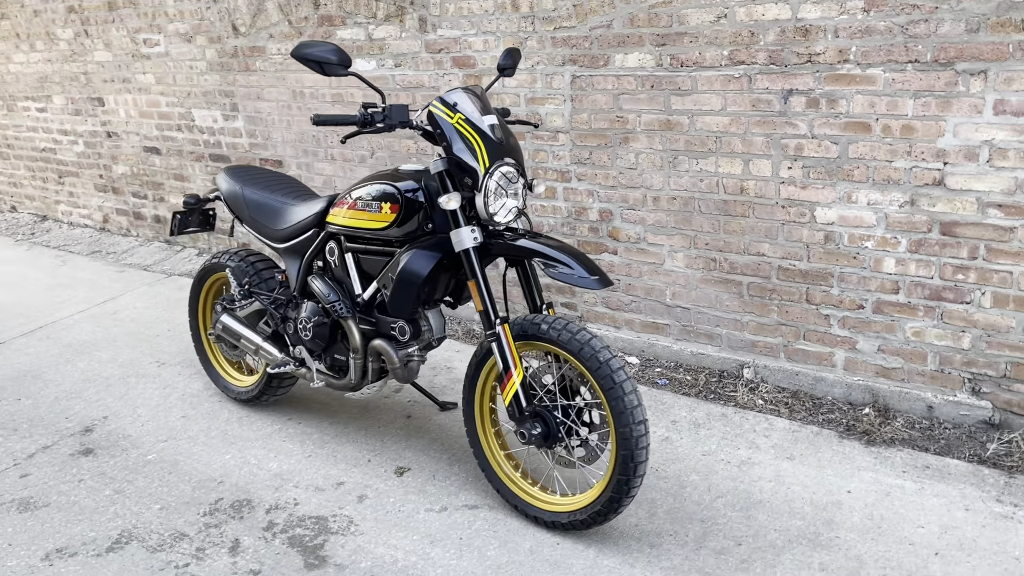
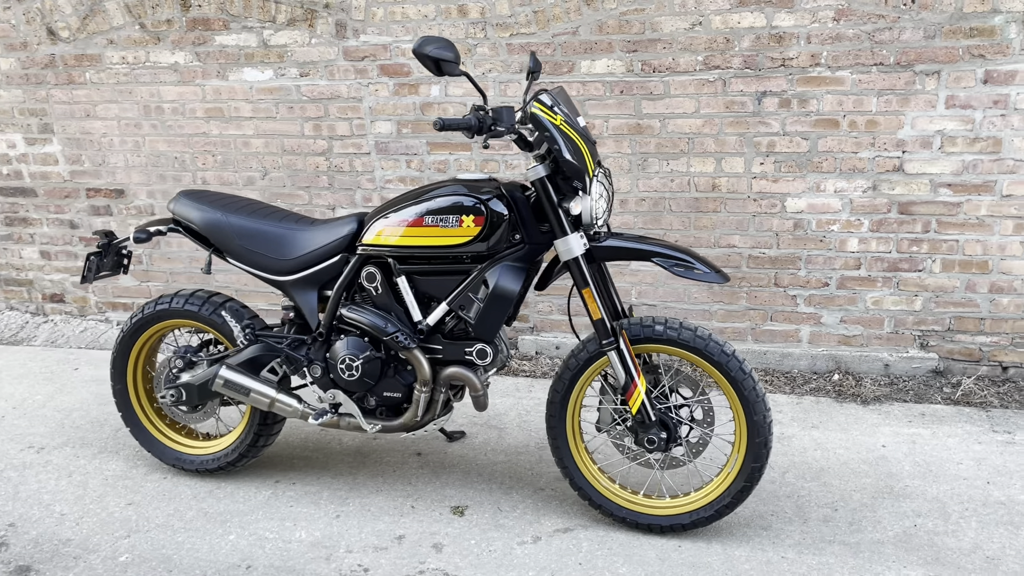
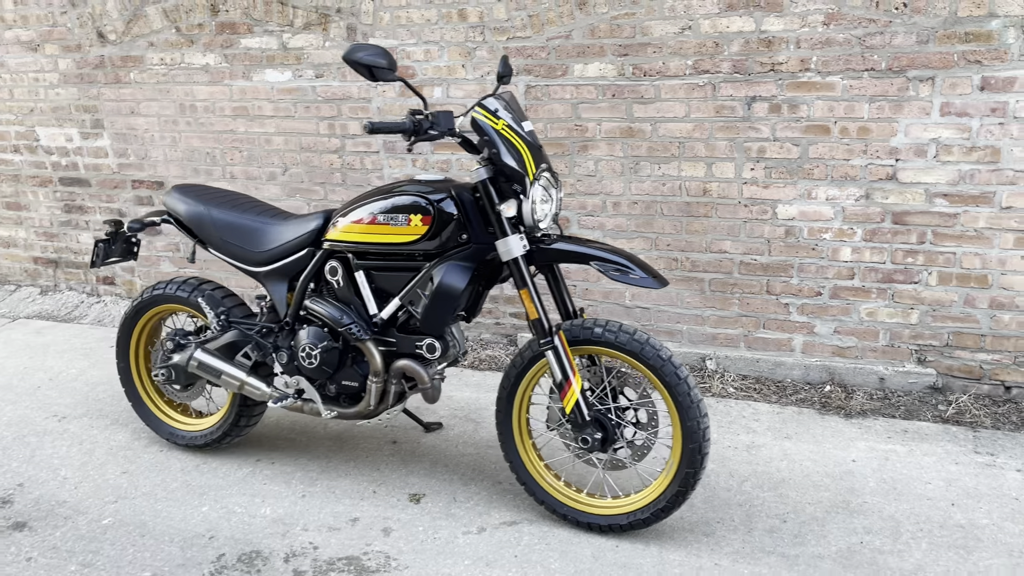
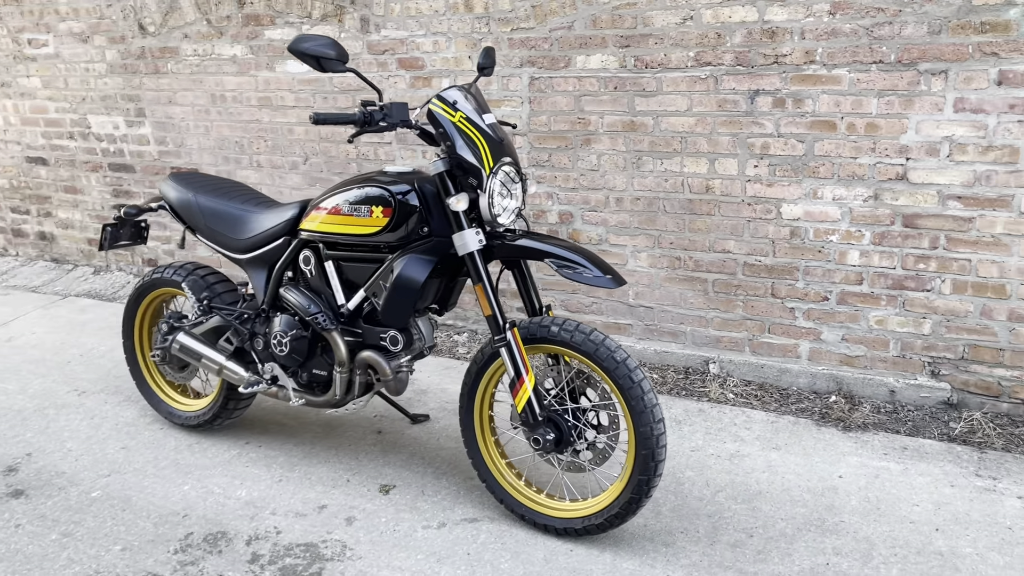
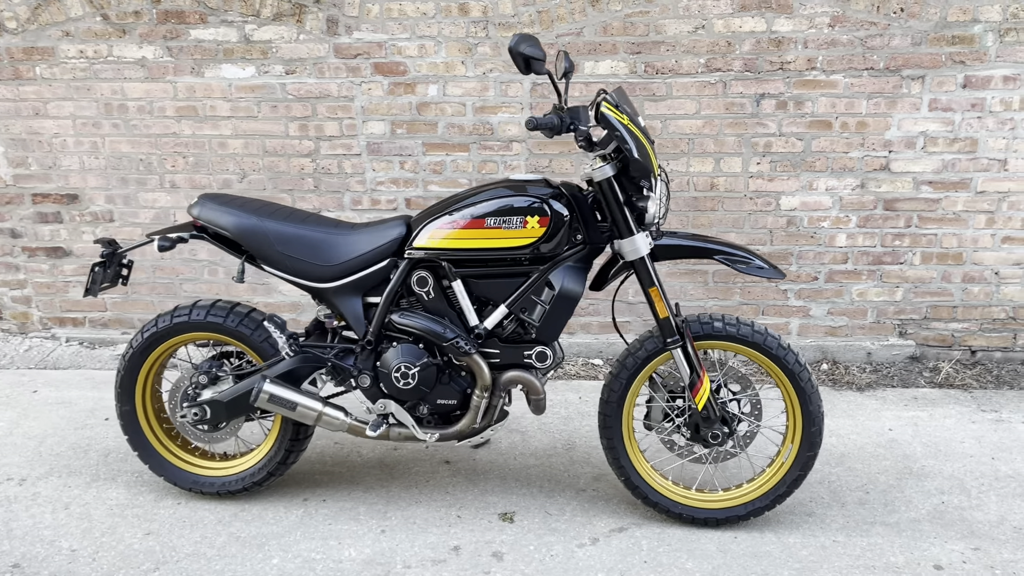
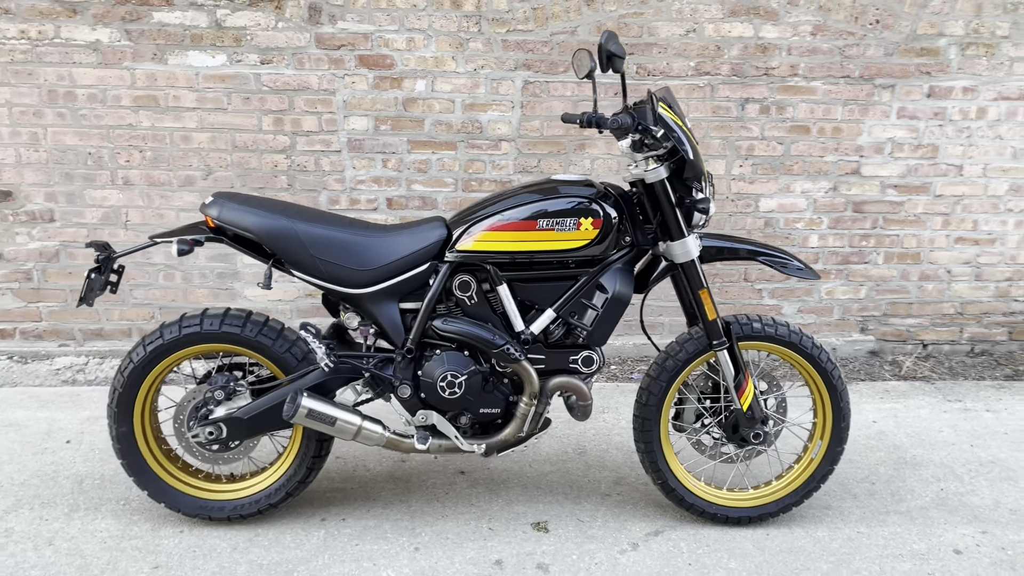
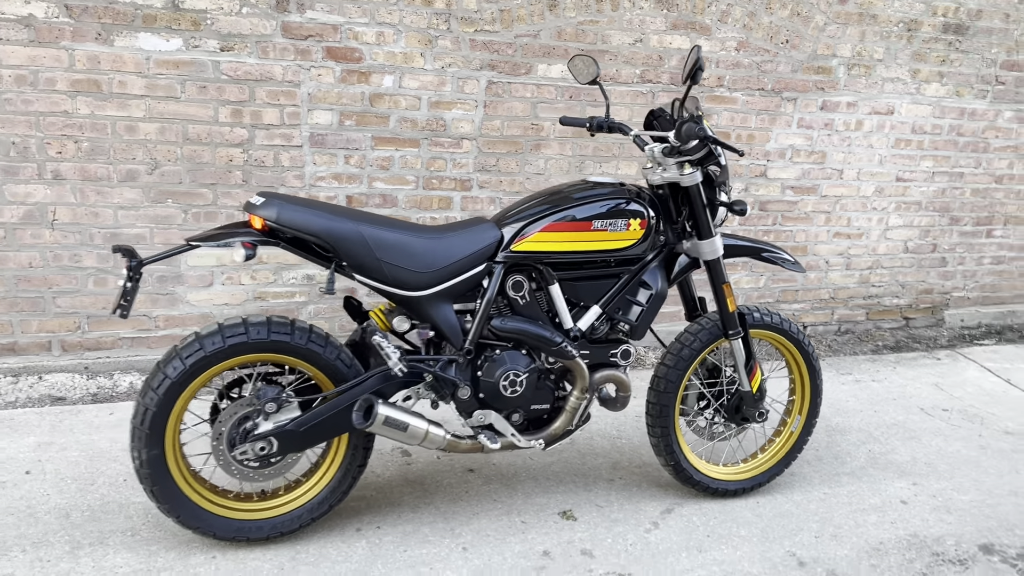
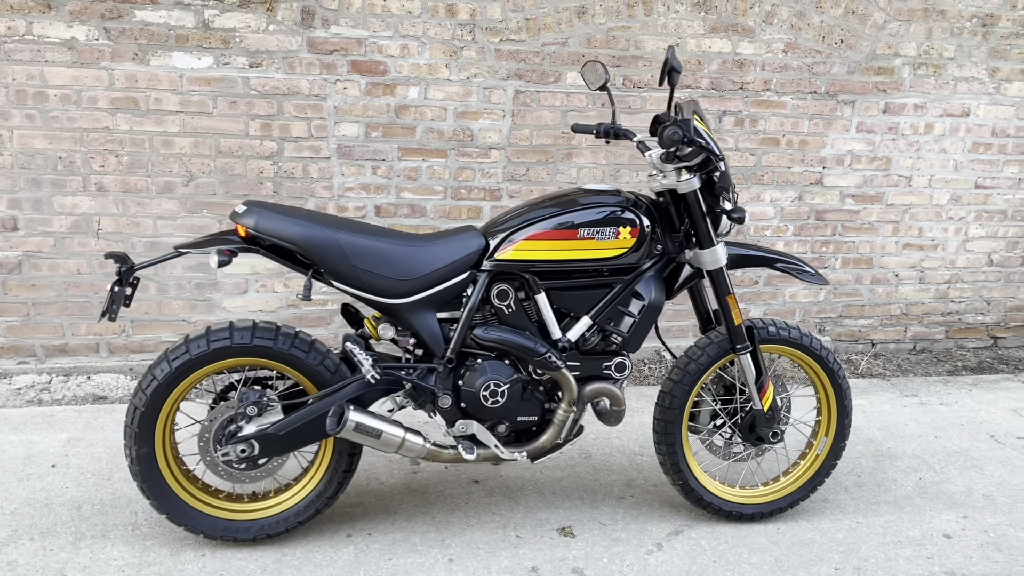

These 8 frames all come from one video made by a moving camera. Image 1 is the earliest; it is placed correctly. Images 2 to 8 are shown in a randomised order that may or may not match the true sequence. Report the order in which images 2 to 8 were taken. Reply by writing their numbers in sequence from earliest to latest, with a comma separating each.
4, 3, 2, 5, 6, 8, 7
